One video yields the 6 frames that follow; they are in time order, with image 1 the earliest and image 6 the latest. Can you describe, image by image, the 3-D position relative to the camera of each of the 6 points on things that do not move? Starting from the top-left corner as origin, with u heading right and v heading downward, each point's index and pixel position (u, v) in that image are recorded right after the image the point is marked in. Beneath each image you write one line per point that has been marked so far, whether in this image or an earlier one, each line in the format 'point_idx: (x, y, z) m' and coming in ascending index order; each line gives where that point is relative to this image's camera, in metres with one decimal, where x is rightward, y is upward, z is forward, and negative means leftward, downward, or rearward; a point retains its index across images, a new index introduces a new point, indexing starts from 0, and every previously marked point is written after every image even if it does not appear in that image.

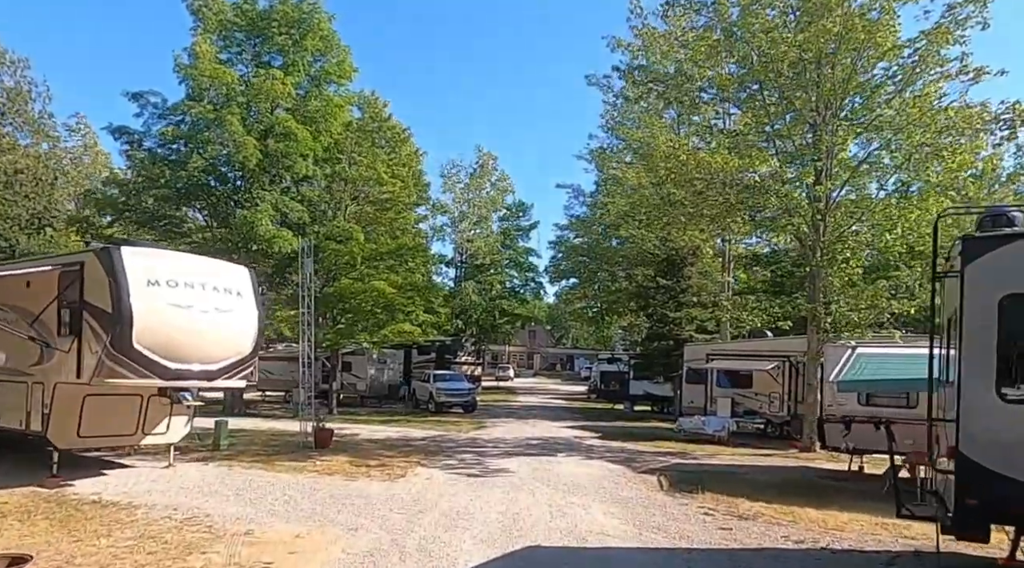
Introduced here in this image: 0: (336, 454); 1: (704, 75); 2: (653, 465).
0: (-3.4, -3.3, +16.2) m
1: (+4.4, +4.7, +18.9) m
2: (+2.8, -3.6, +16.5) m
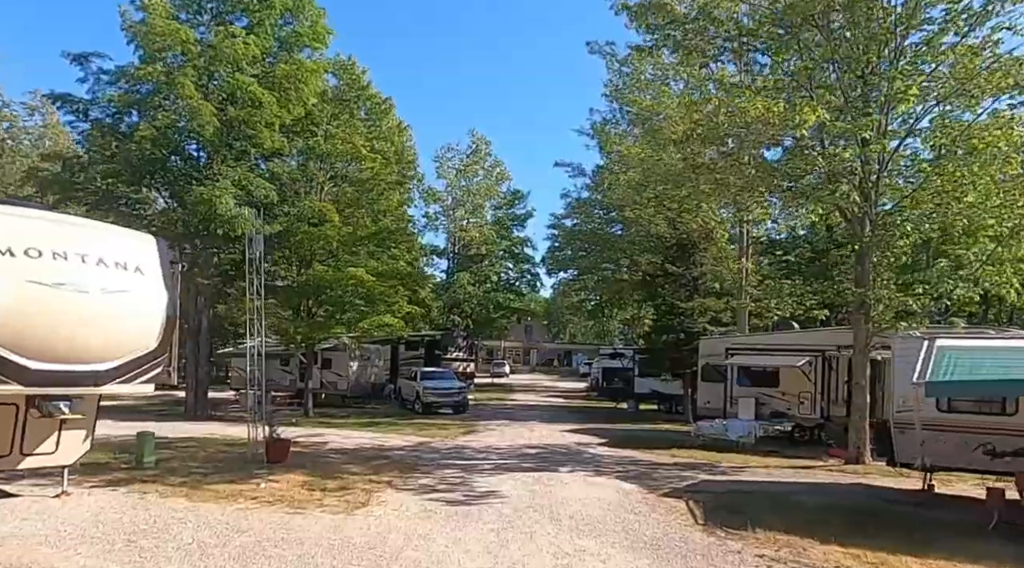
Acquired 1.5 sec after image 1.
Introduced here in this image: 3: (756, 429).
0: (-3.5, -3.0, +13.3) m
1: (+4.2, +5.1, +15.9) m
2: (+2.7, -3.2, +13.6) m
3: (+5.7, -3.4, +19.4) m
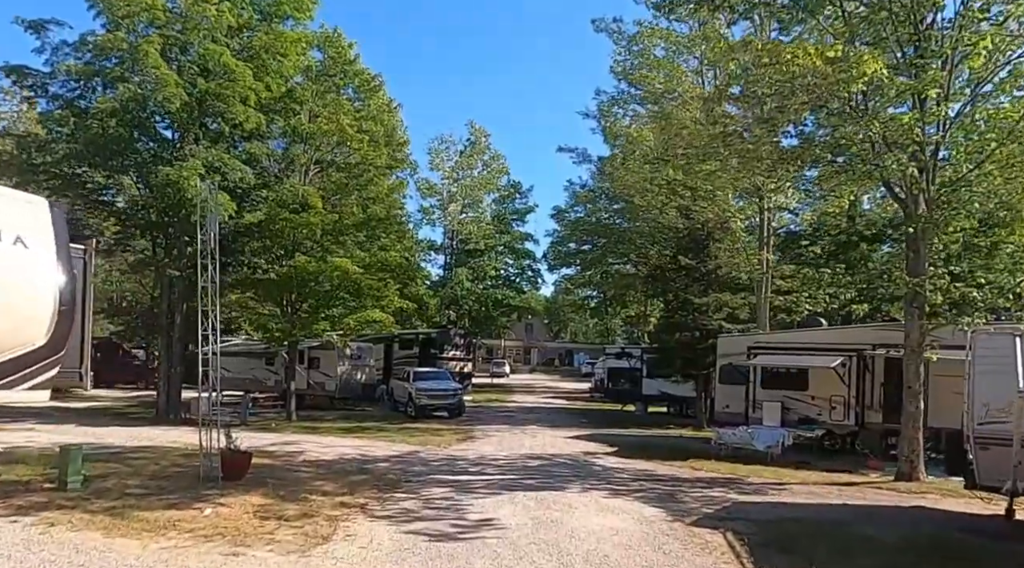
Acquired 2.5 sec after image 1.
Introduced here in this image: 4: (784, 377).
0: (-3.6, -2.8, +11.2) m
1: (+4.2, +5.2, +13.8) m
2: (+2.6, -3.0, +11.5) m
3: (+5.7, -3.2, +17.3) m
4: (+6.4, -2.2, +19.7) m
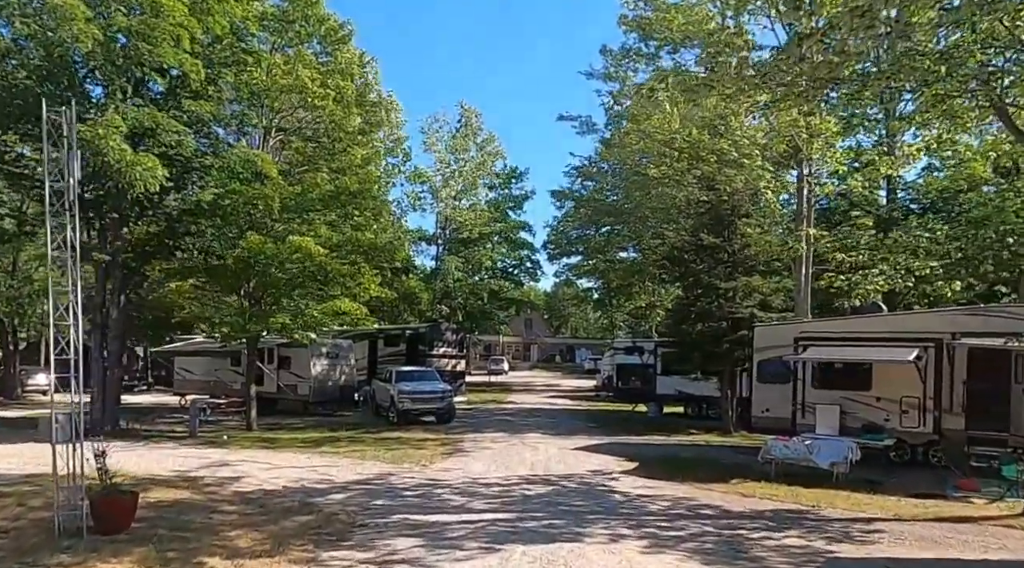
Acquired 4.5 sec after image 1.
0: (-3.6, -2.5, +7.6) m
1: (+4.1, +5.7, +10.2) m
2: (+2.6, -2.7, +7.9) m
3: (+5.6, -2.8, +13.7) m
4: (+6.3, -1.7, +16.1) m
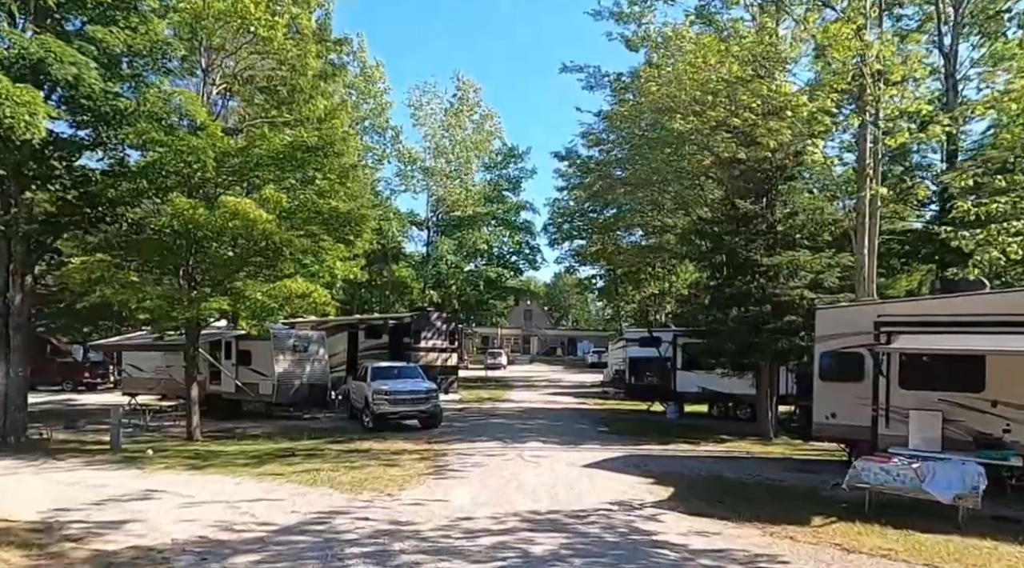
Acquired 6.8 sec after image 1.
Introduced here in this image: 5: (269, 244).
0: (-3.7, -2.1, +3.7) m
1: (+4.0, +6.1, +6.3) m
2: (+2.5, -2.3, +4.1) m
3: (+5.5, -2.3, +9.9) m
4: (+6.3, -1.2, +12.3) m
5: (-4.6, +0.7, +15.9) m
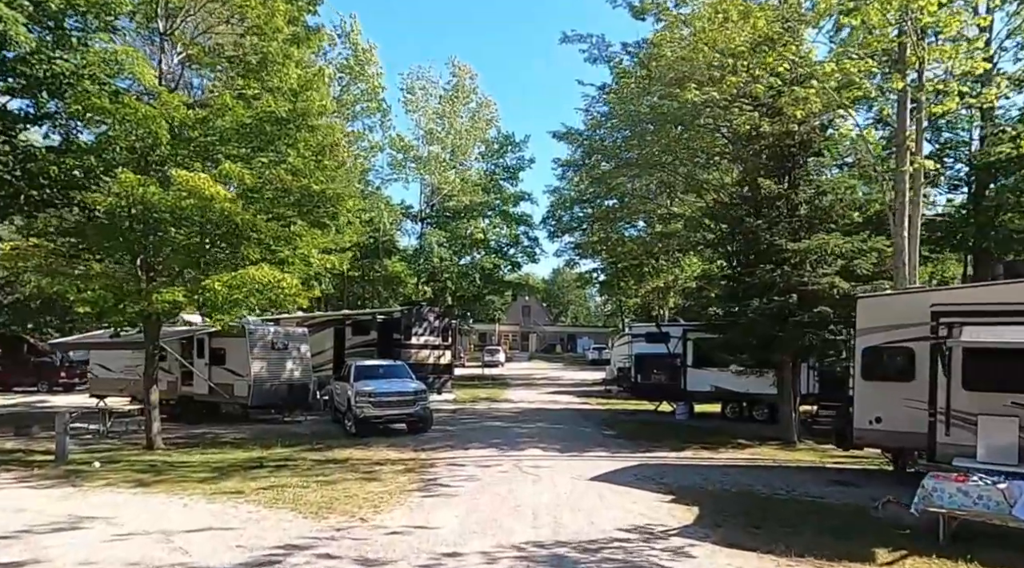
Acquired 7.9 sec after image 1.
0: (-3.7, -2.0, +1.9) m
1: (+3.9, +6.3, +4.4) m
2: (+2.5, -2.1, +2.2) m
3: (+5.5, -2.1, +8.0) m
4: (+6.2, -1.0, +10.4) m
5: (-4.7, +0.9, +14.0) m
